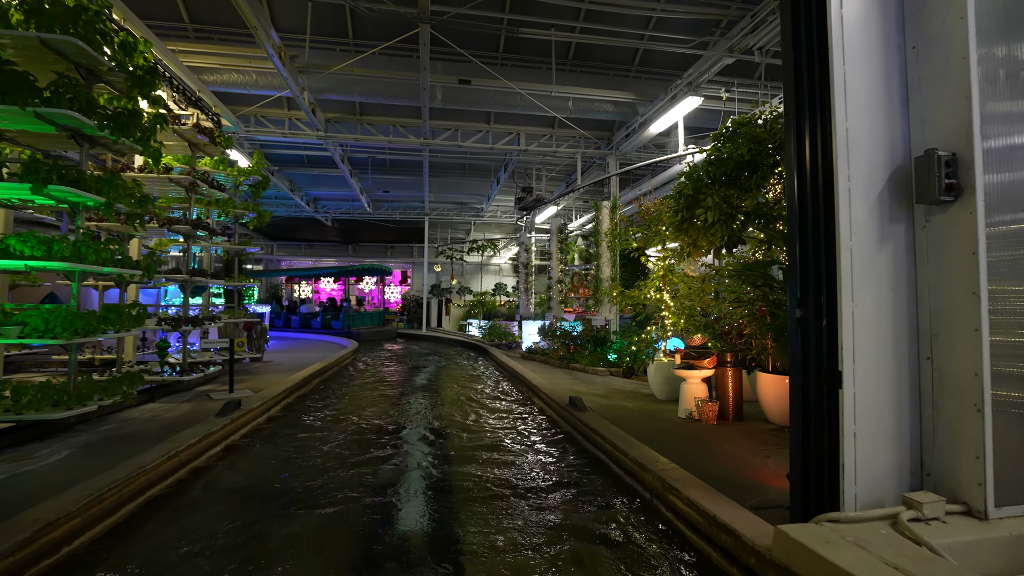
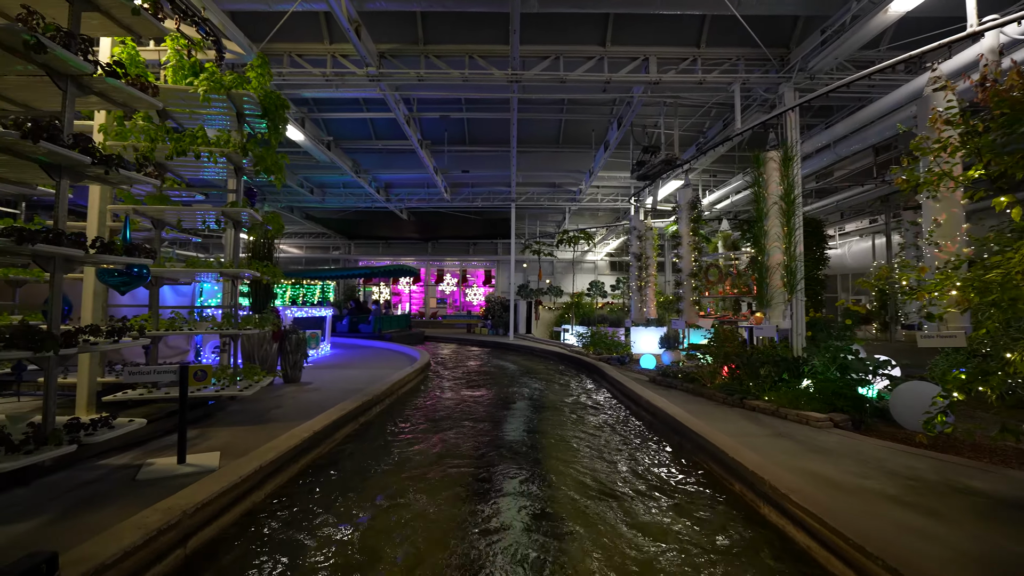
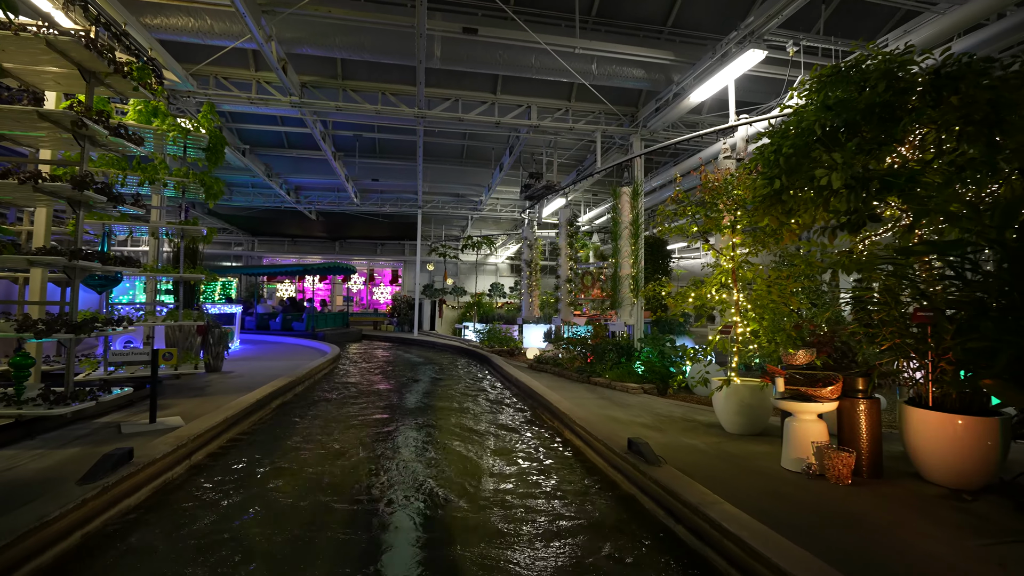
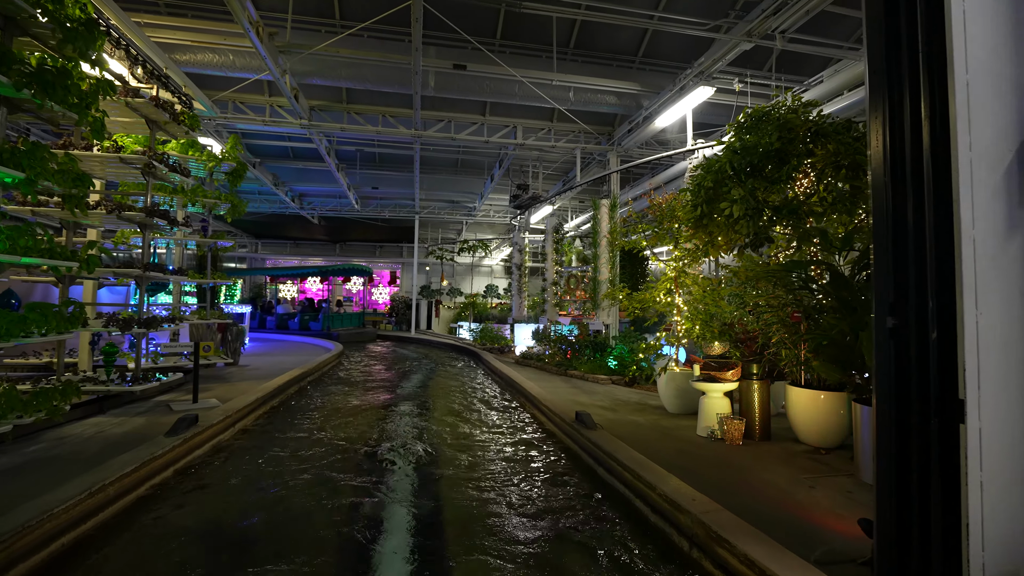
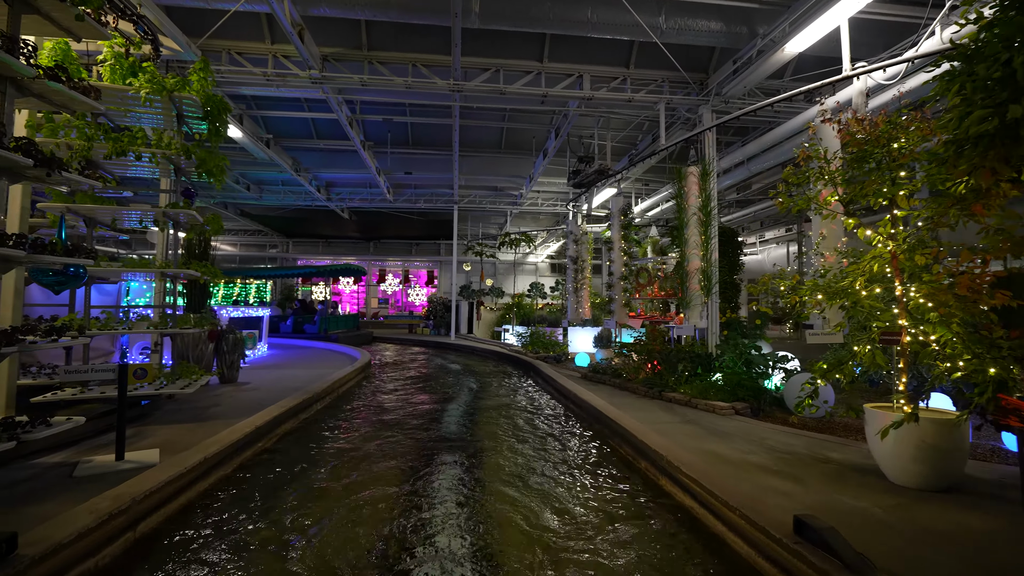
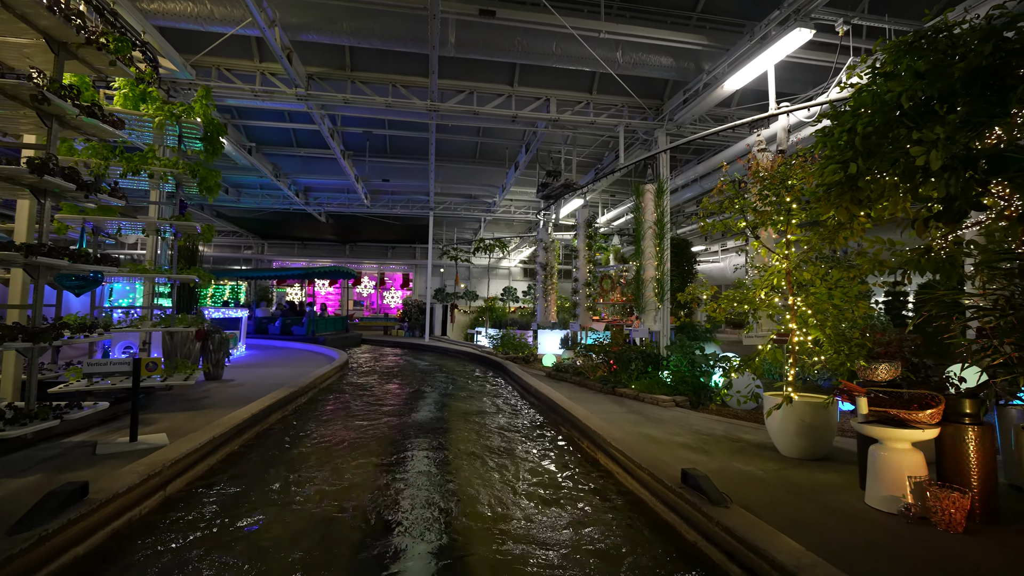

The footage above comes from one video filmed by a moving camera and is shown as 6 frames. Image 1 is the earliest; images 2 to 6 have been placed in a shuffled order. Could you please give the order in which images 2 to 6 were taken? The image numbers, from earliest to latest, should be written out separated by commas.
4, 3, 6, 5, 2
